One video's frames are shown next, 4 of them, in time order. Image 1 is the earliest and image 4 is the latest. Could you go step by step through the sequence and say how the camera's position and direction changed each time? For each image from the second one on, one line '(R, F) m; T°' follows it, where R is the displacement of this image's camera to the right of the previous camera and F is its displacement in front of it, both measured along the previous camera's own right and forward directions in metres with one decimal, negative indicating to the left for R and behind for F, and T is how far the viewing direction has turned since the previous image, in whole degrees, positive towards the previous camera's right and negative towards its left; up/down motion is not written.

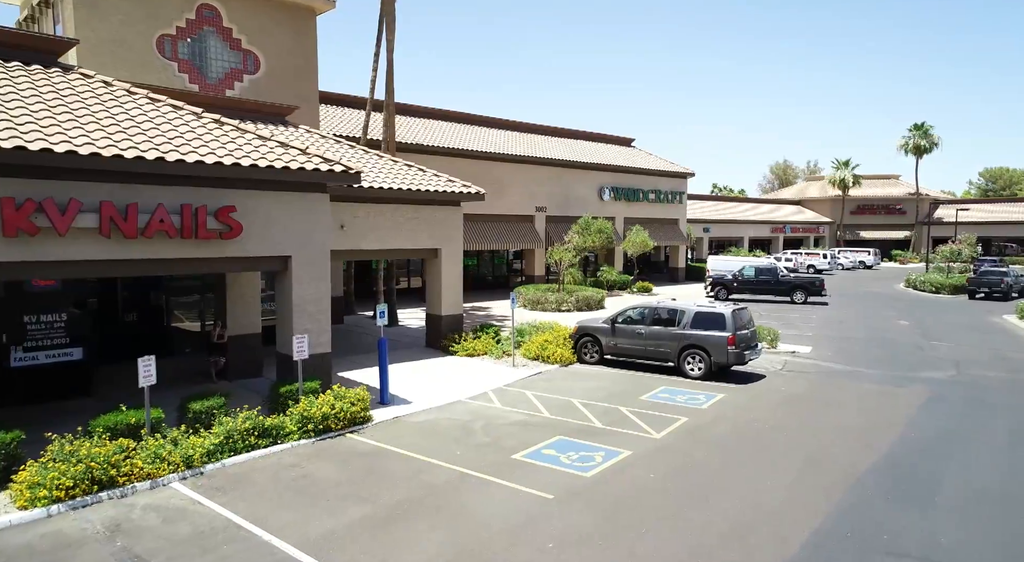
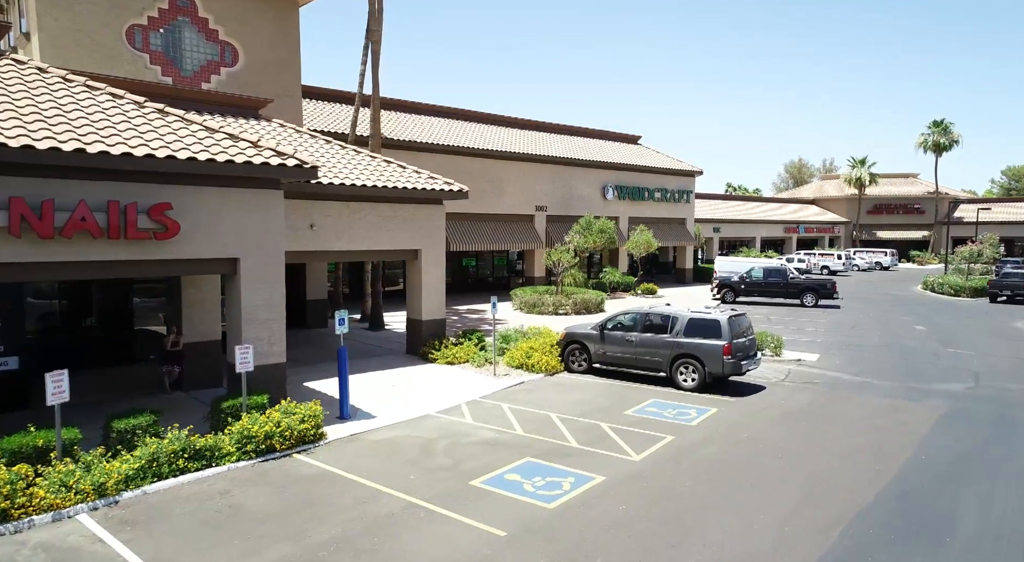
(+0.8, +1.1) m; -1°
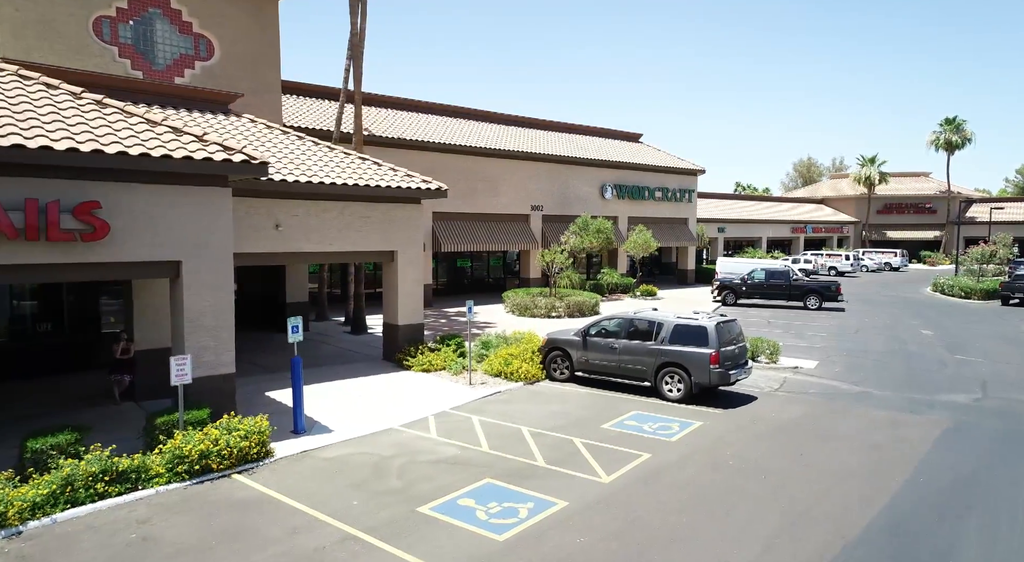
(+0.7, +0.8) m; -1°
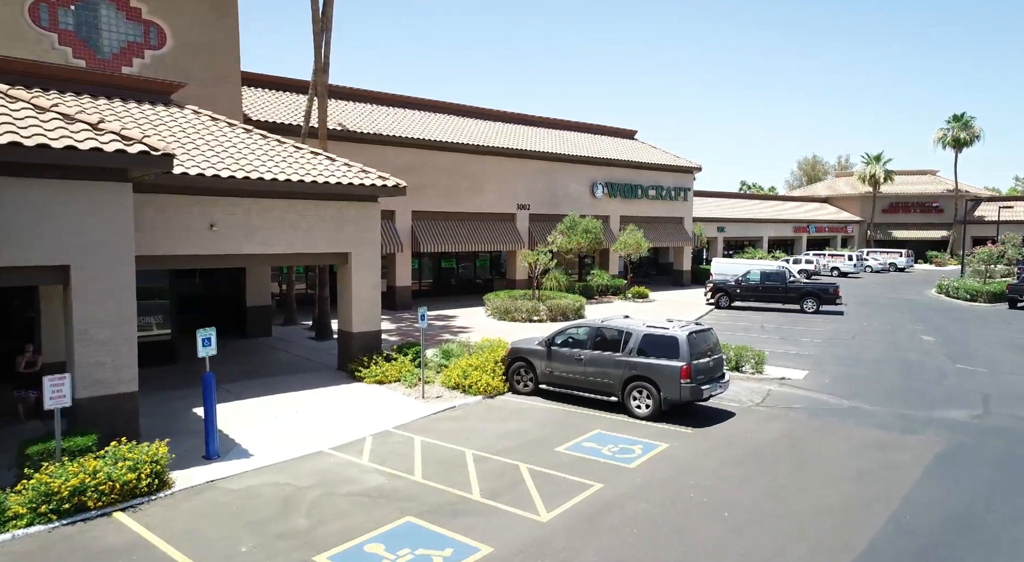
(+1.0, +1.2) m; -1°
